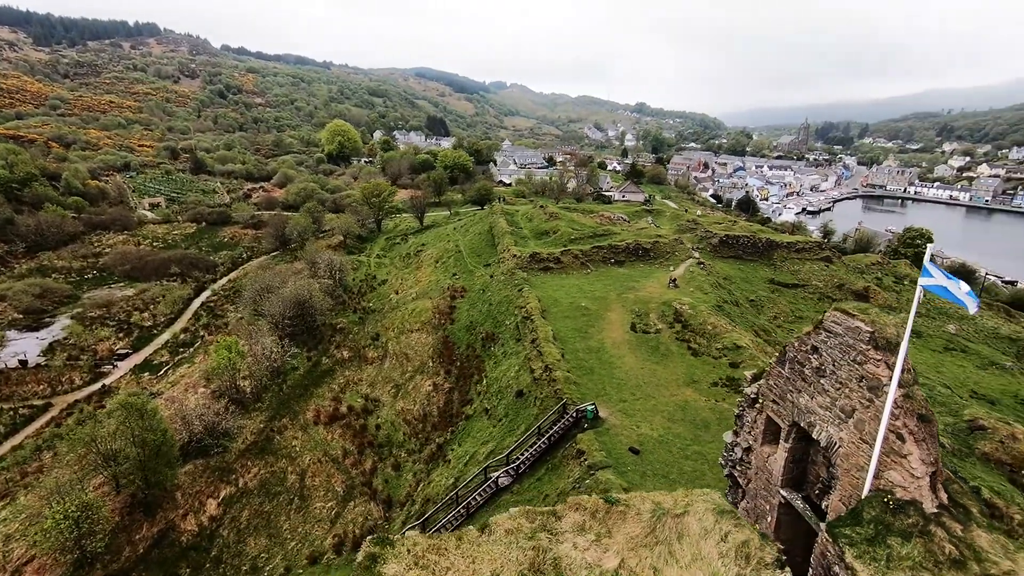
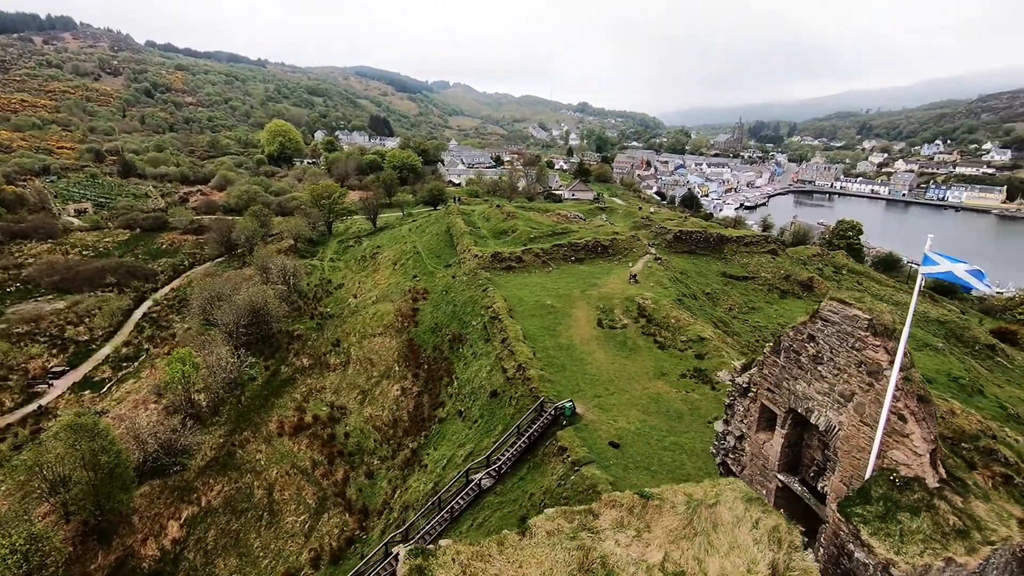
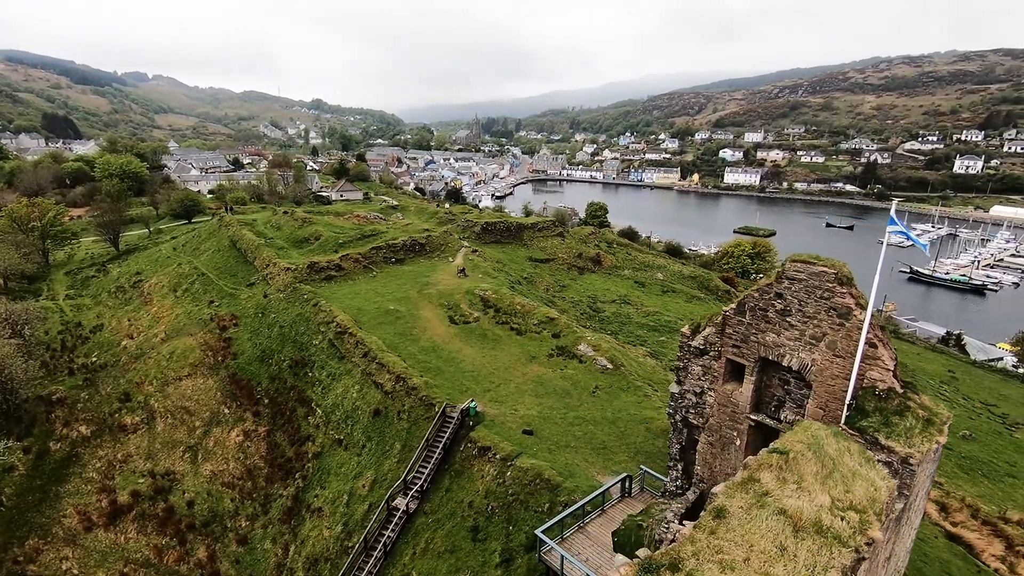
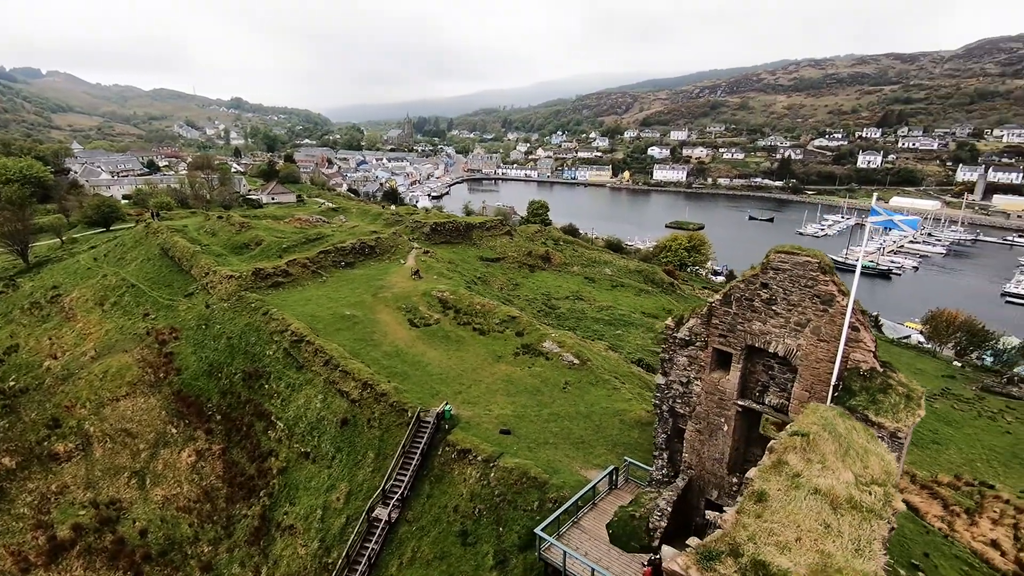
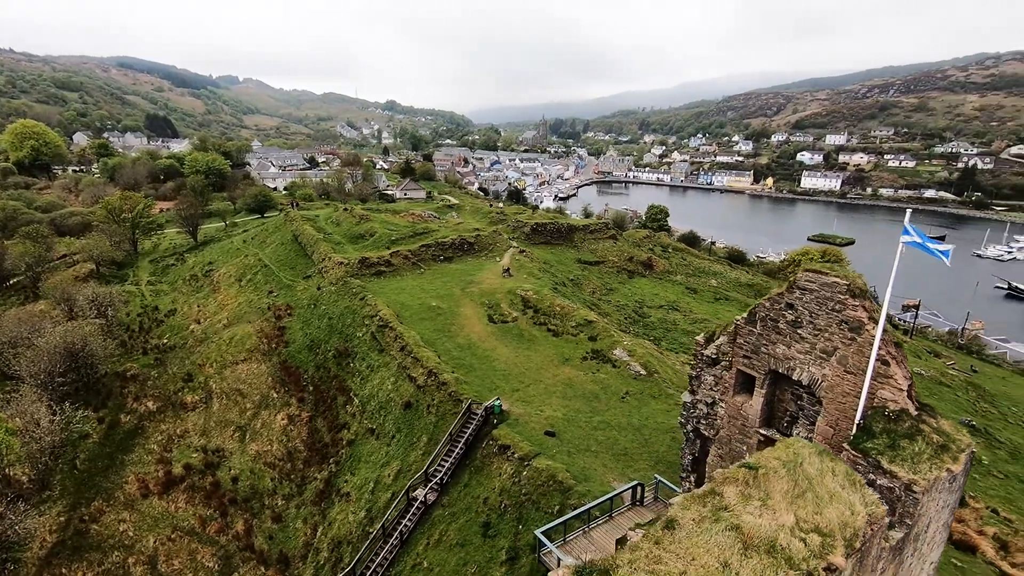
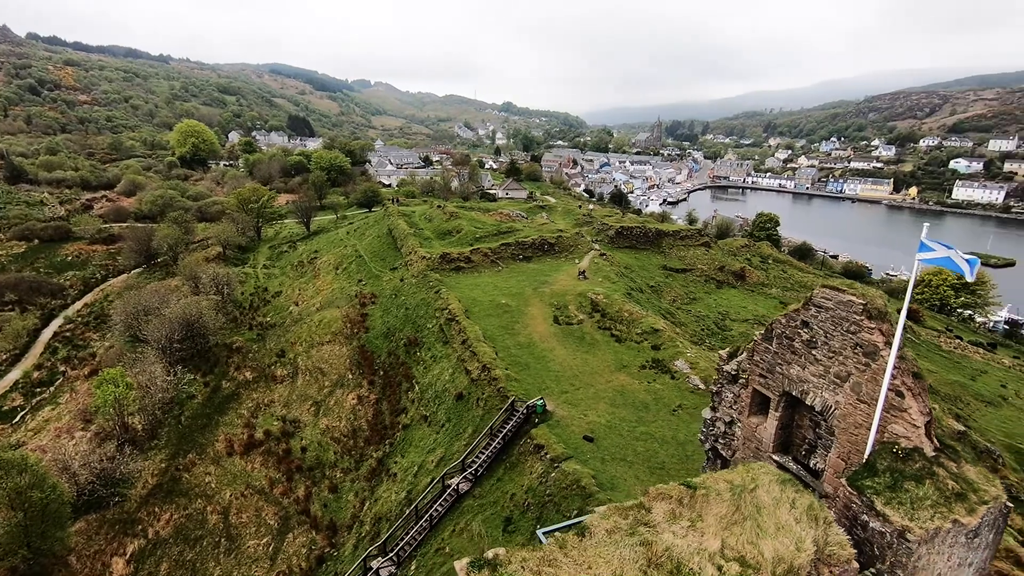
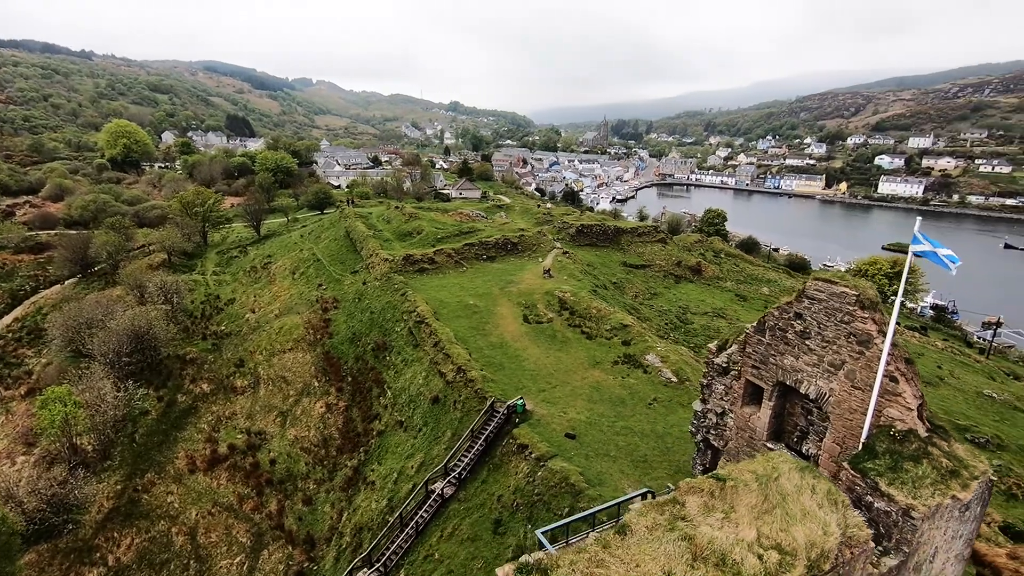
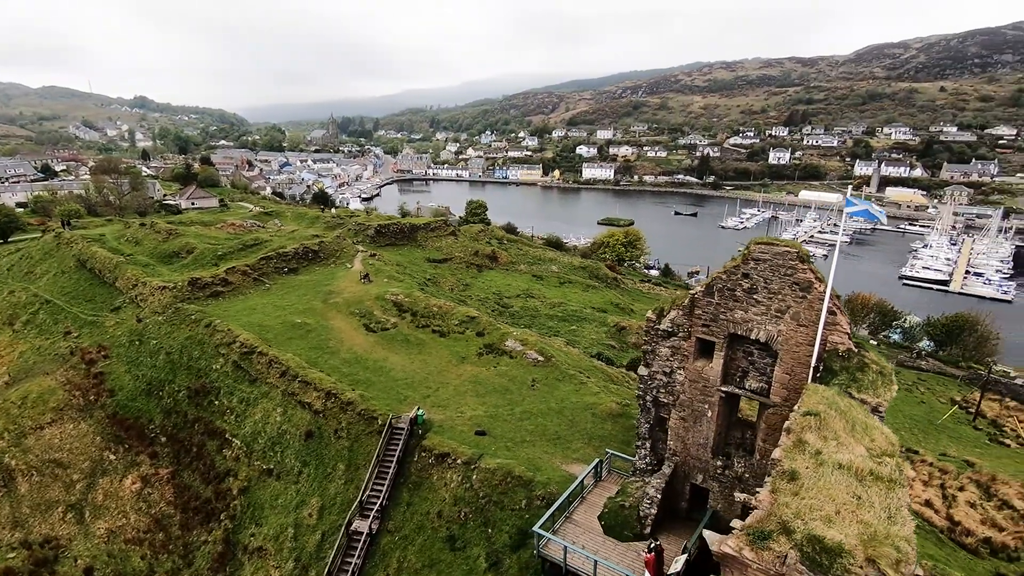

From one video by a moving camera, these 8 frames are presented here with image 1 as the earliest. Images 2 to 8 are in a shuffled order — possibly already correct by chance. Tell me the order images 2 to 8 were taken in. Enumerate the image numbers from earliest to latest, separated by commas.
2, 6, 7, 5, 3, 4, 8
